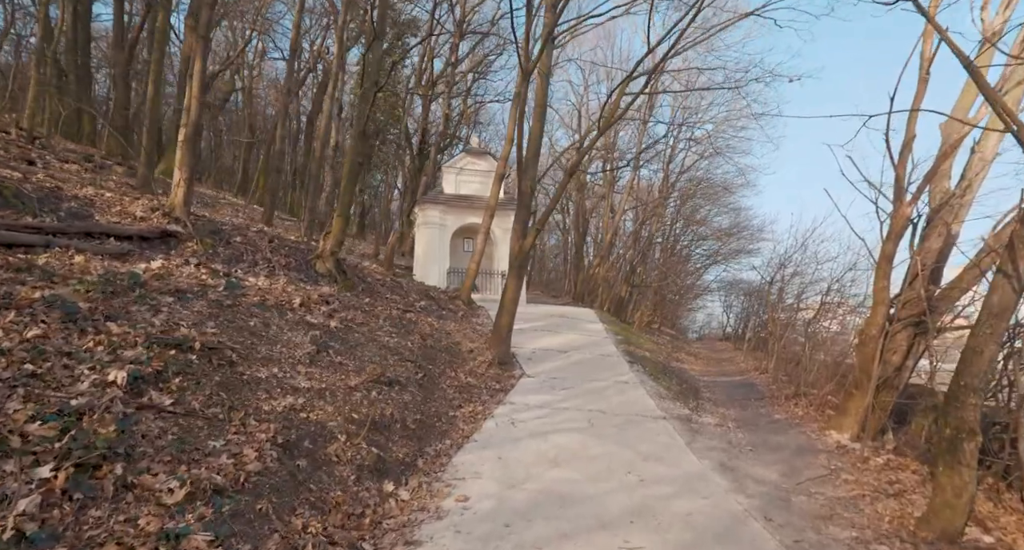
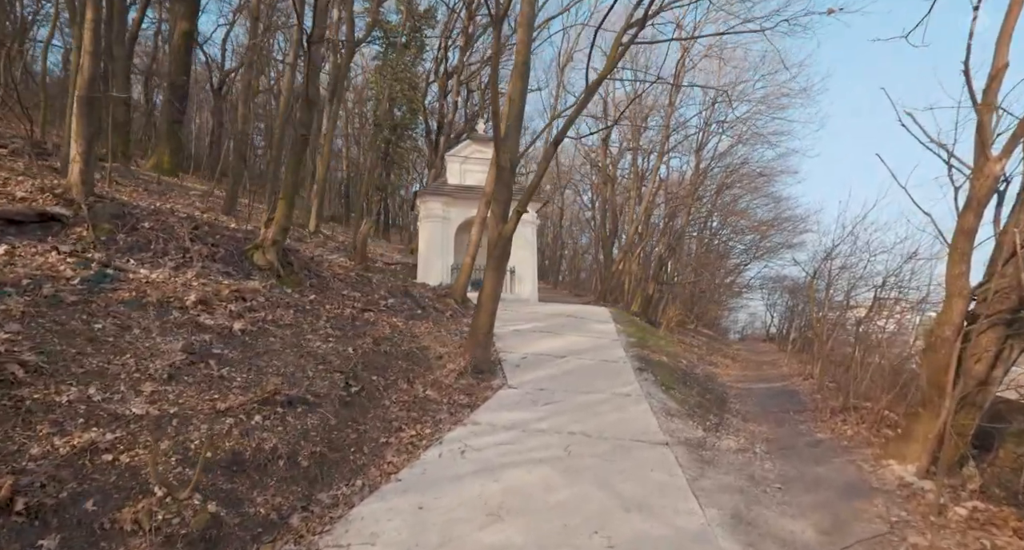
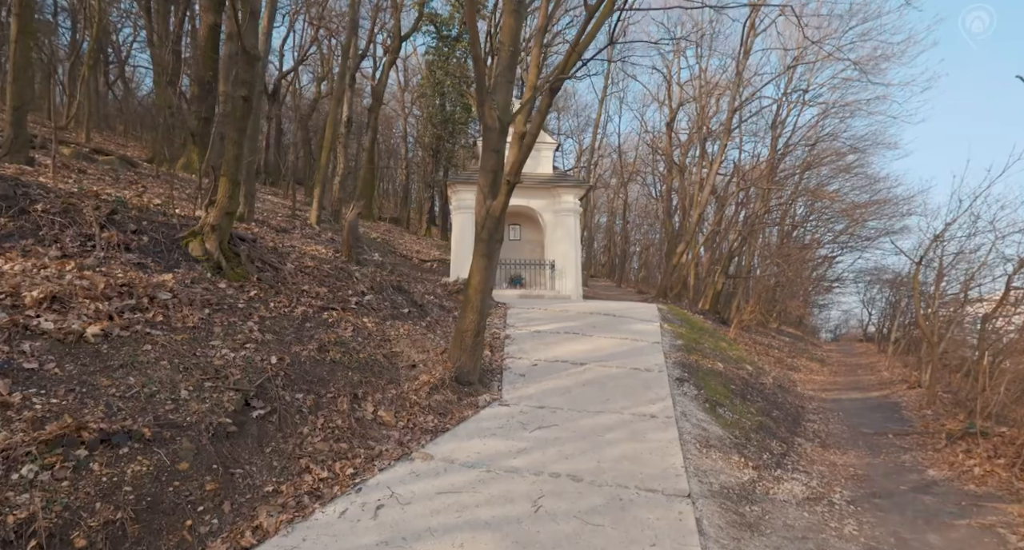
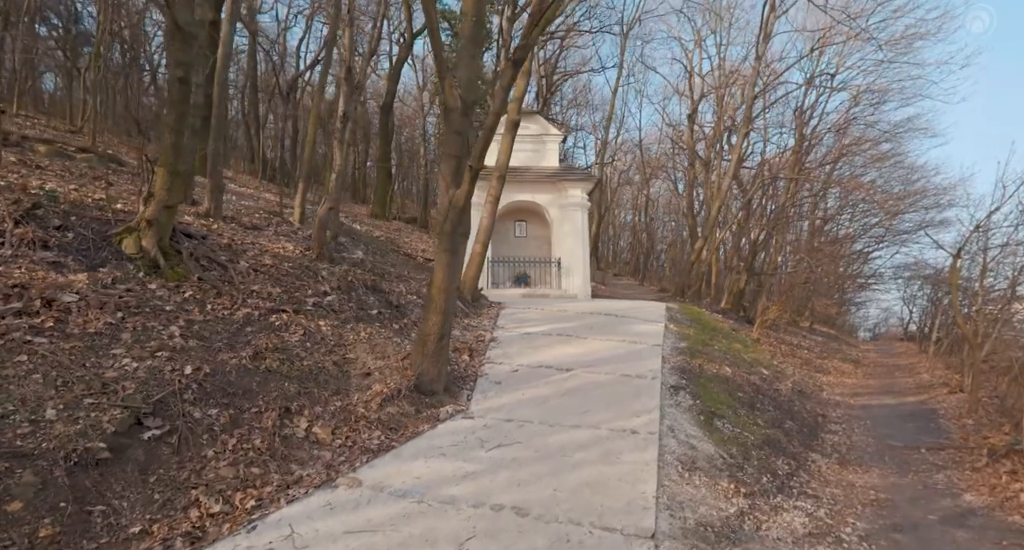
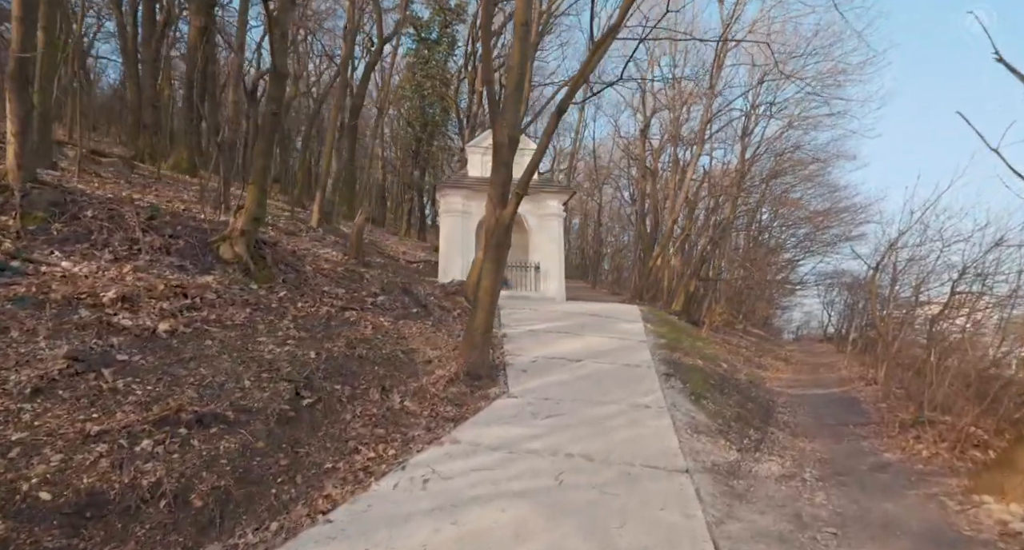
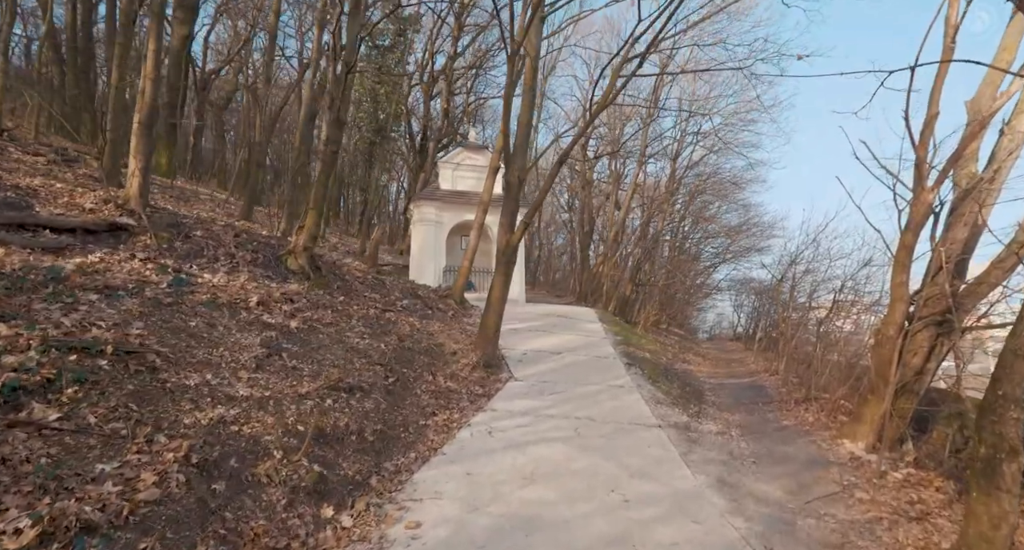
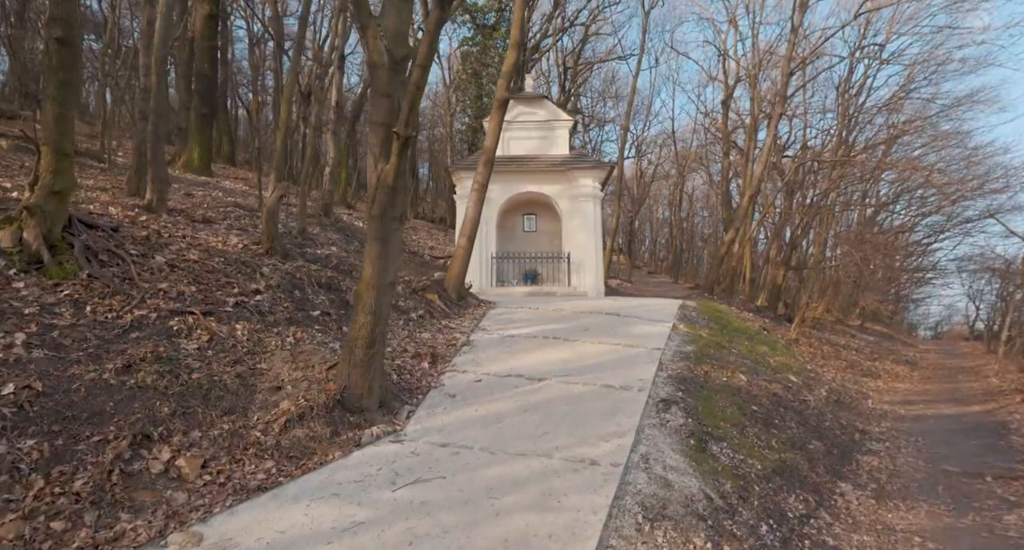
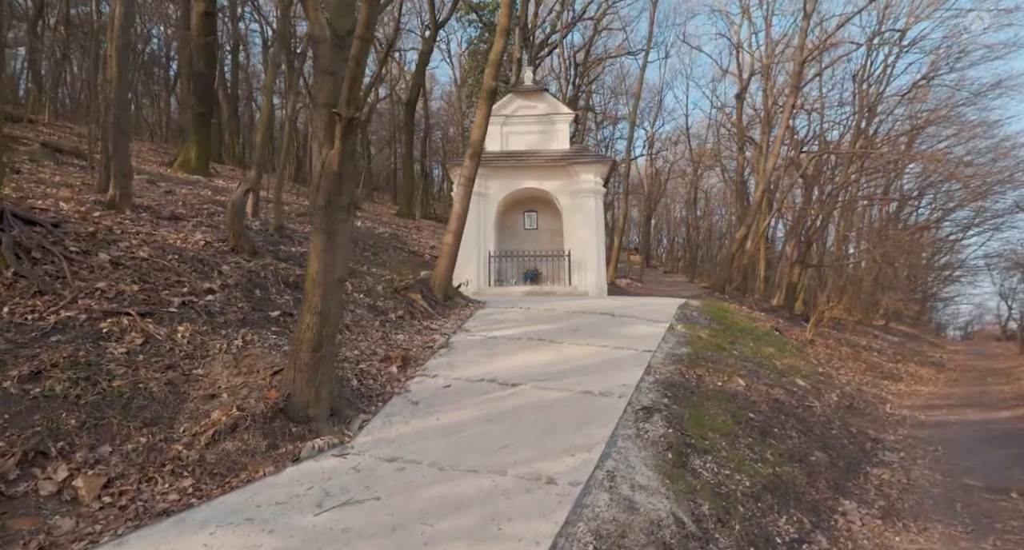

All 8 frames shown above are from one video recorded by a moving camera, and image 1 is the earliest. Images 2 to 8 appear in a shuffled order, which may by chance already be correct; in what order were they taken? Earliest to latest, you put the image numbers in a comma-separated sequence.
6, 2, 5, 3, 4, 7, 8
